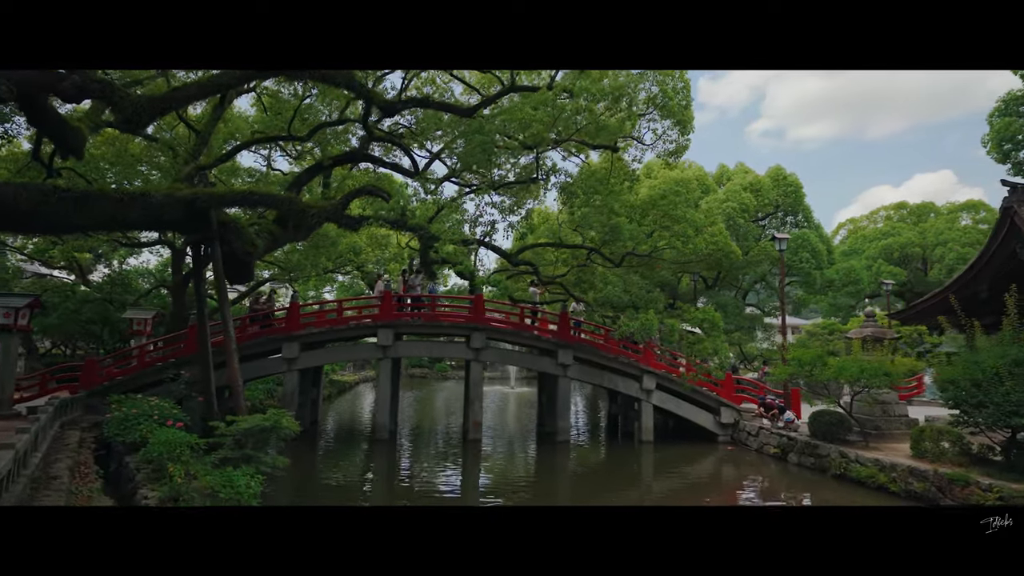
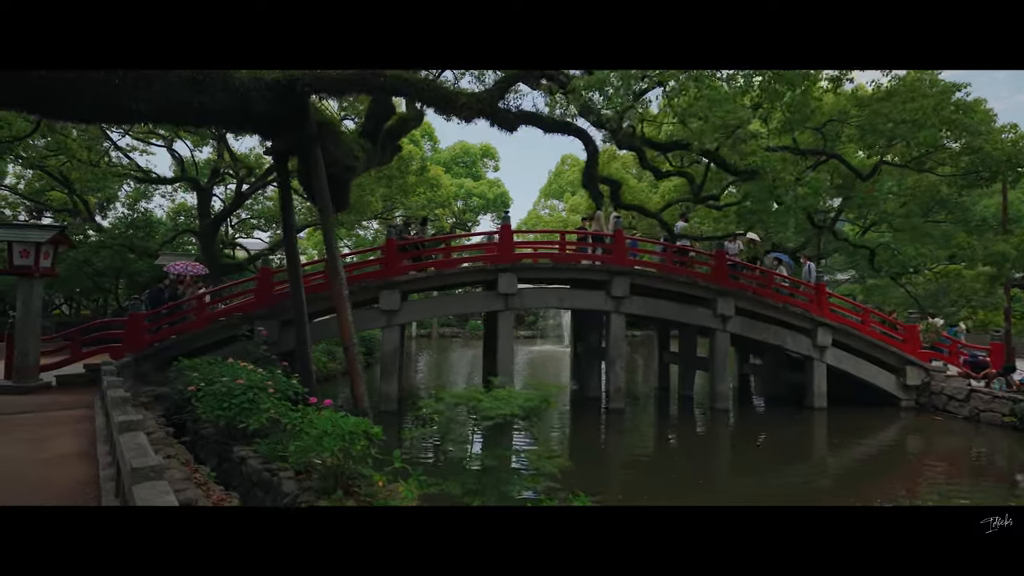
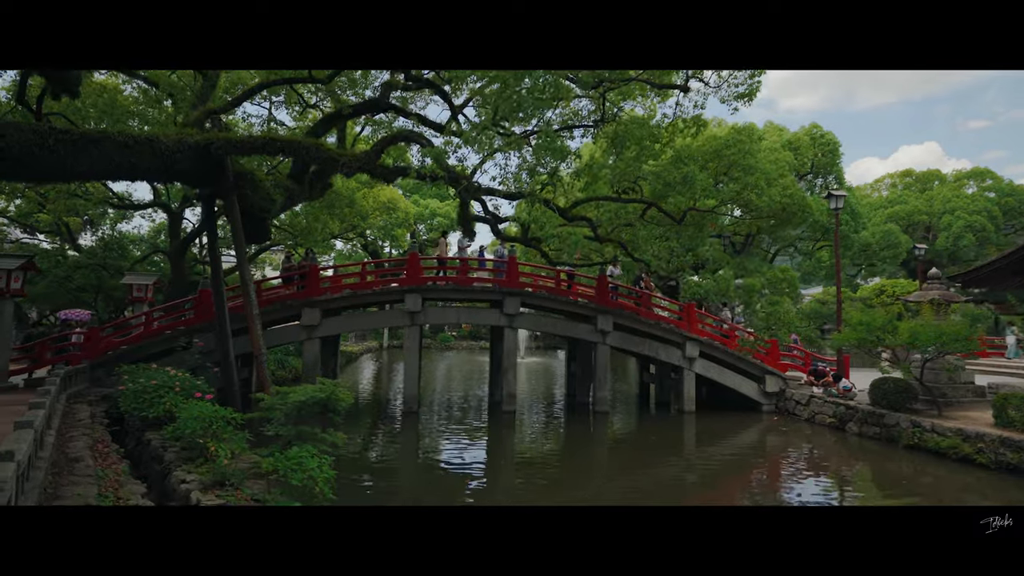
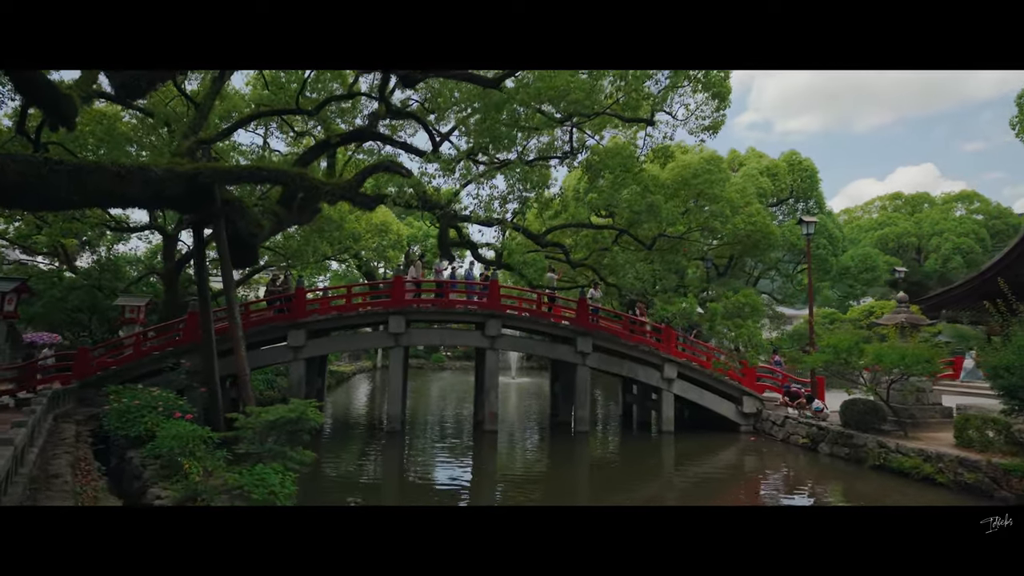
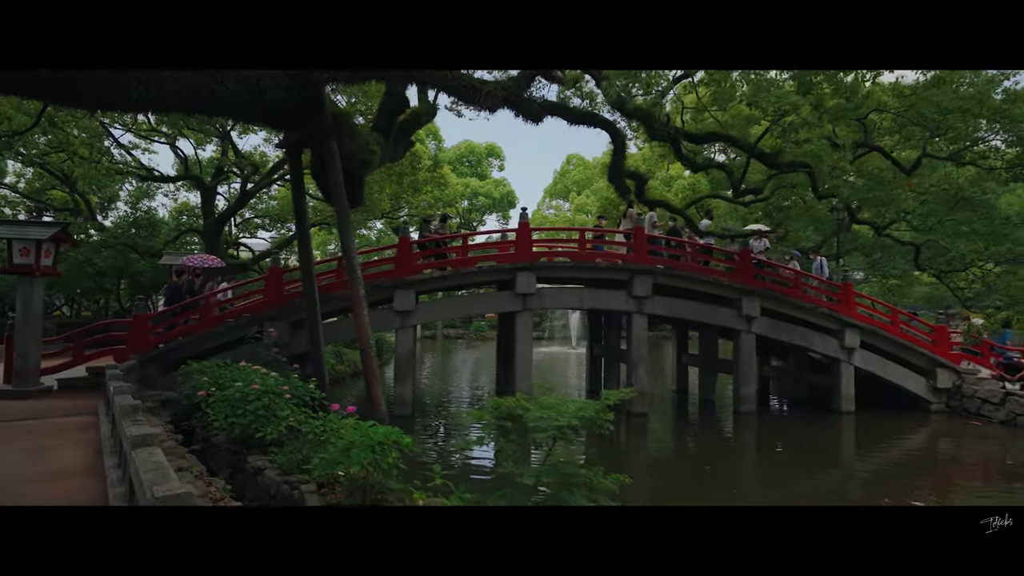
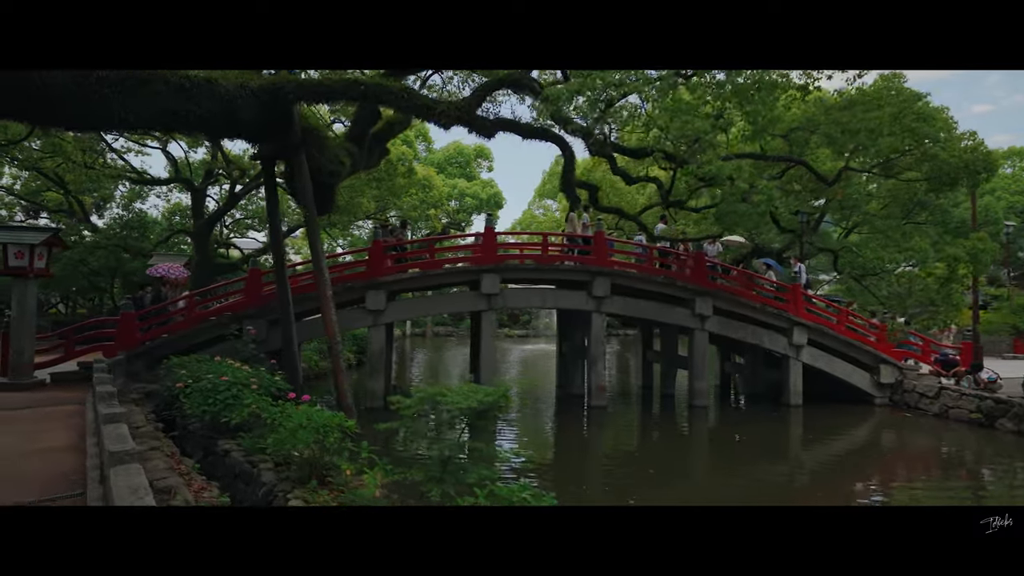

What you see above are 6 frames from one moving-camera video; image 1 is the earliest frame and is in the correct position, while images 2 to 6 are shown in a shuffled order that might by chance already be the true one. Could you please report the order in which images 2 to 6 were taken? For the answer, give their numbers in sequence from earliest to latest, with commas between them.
4, 3, 6, 2, 5
